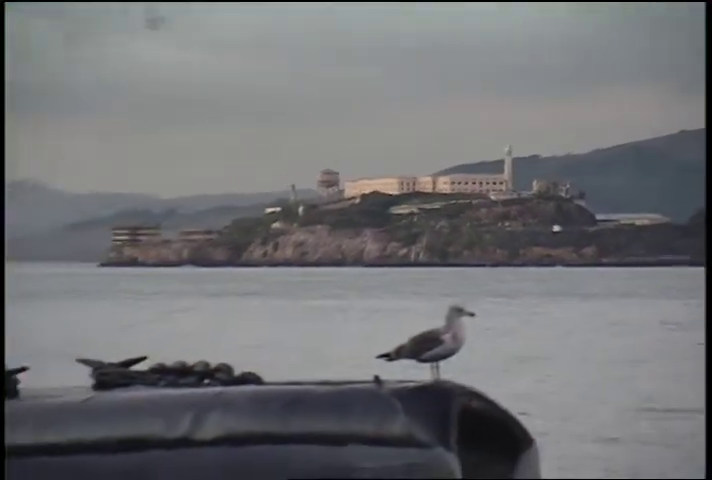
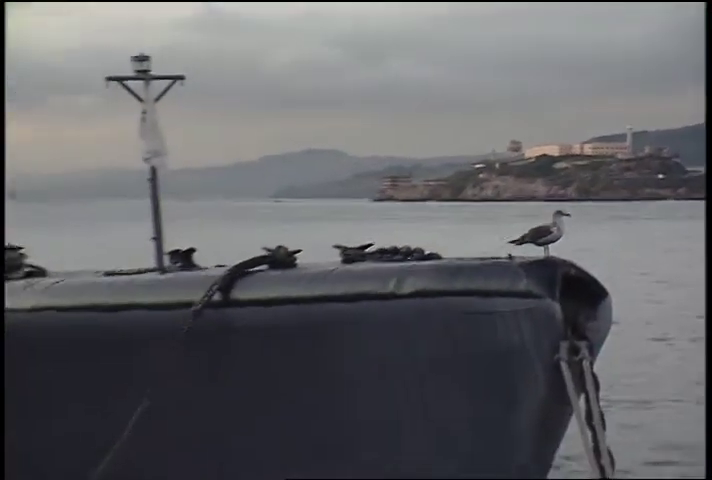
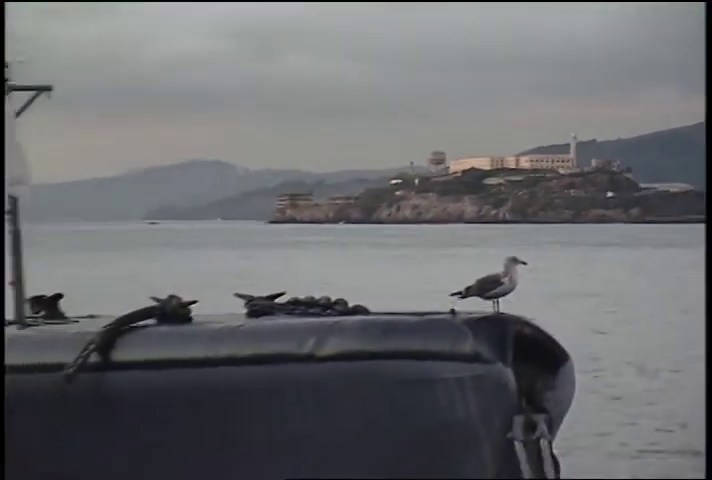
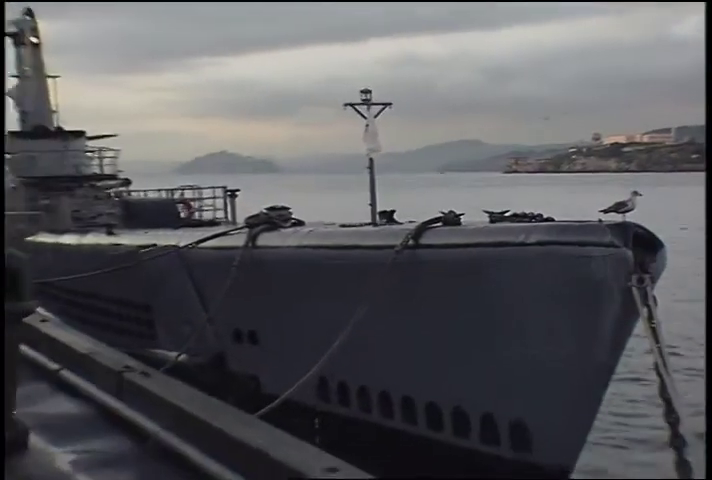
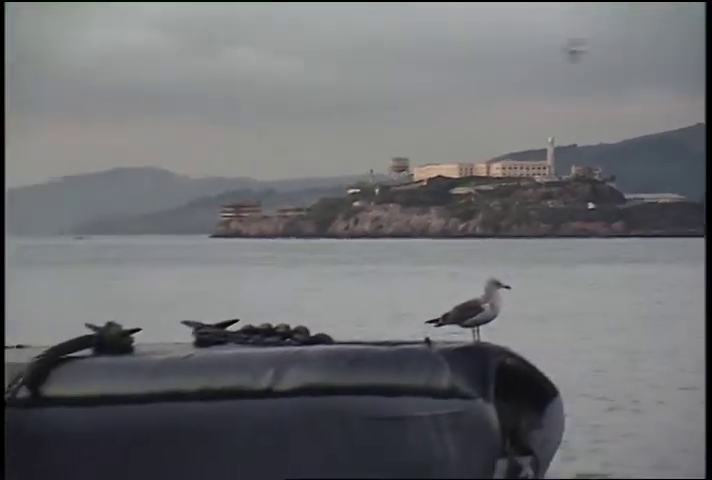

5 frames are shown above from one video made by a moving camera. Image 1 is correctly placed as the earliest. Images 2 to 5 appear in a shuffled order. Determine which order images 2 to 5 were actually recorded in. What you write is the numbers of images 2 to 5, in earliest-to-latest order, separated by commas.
5, 3, 2, 4
